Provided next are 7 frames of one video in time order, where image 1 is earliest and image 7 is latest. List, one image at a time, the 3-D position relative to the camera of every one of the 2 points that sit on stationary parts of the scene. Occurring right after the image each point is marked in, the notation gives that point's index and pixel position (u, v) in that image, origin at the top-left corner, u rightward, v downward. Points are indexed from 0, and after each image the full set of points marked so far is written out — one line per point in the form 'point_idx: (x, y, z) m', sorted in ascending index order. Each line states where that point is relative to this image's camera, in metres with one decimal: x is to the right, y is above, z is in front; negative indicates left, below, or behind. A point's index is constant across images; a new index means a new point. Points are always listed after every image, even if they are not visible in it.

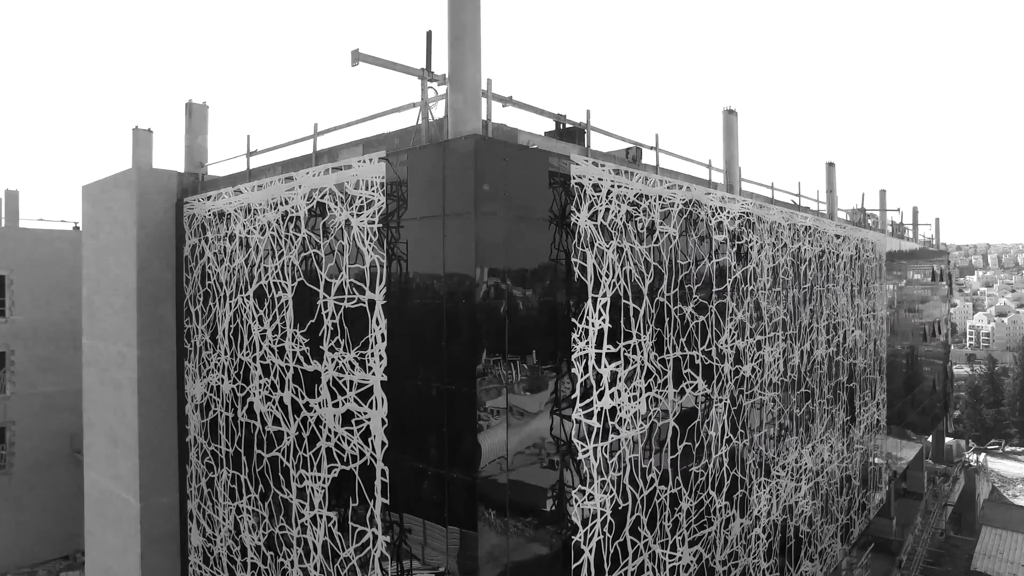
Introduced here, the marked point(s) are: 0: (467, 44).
0: (-0.5, +2.2, +5.5) m
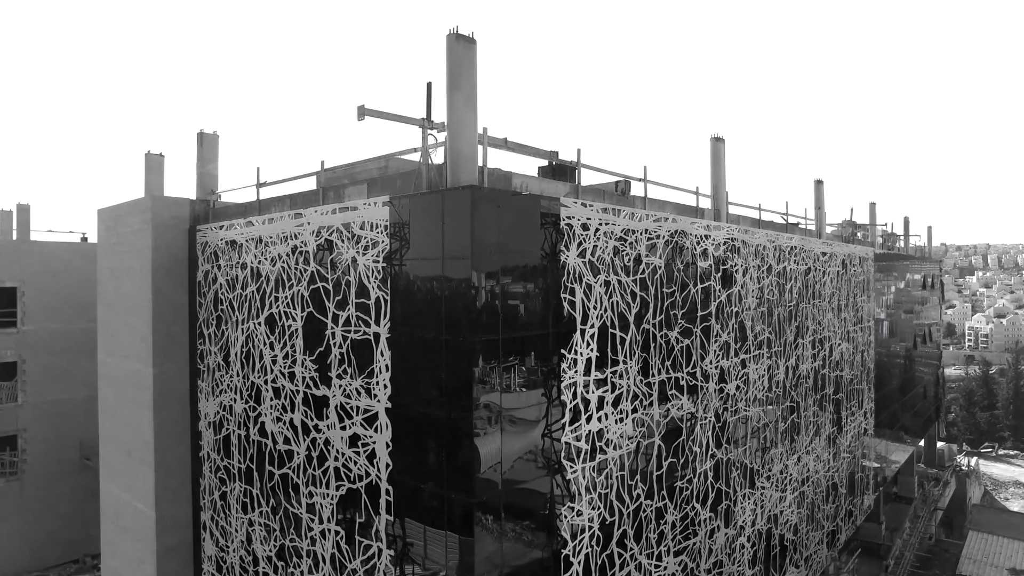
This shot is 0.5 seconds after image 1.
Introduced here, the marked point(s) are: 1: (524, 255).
0: (-0.5, +1.9, +6.0) m
1: (+0.2, +0.7, +6.1) m
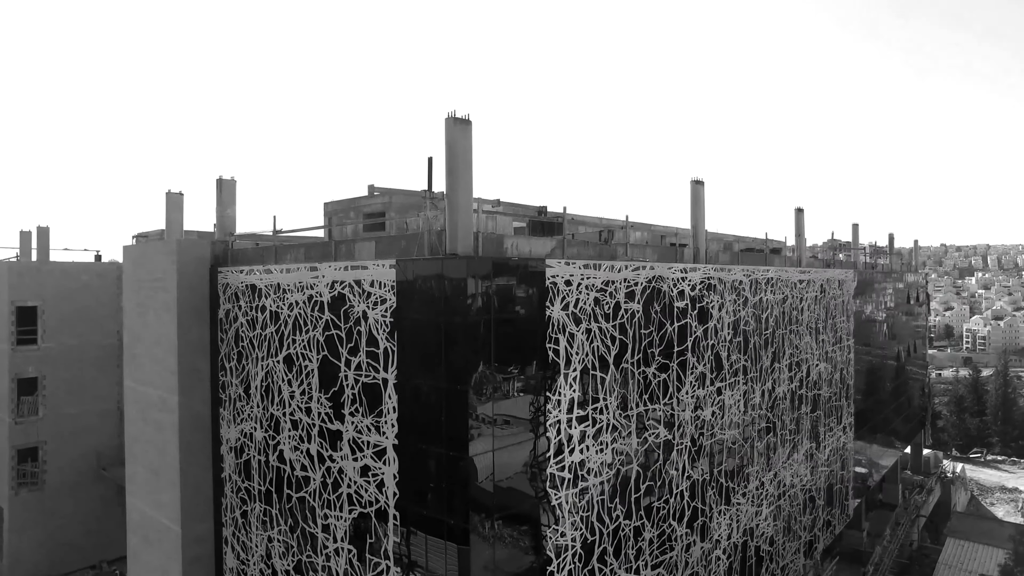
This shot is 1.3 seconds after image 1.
0: (-0.6, +1.2, +6.9) m
1: (+0.1, +0.1, +7.0) m
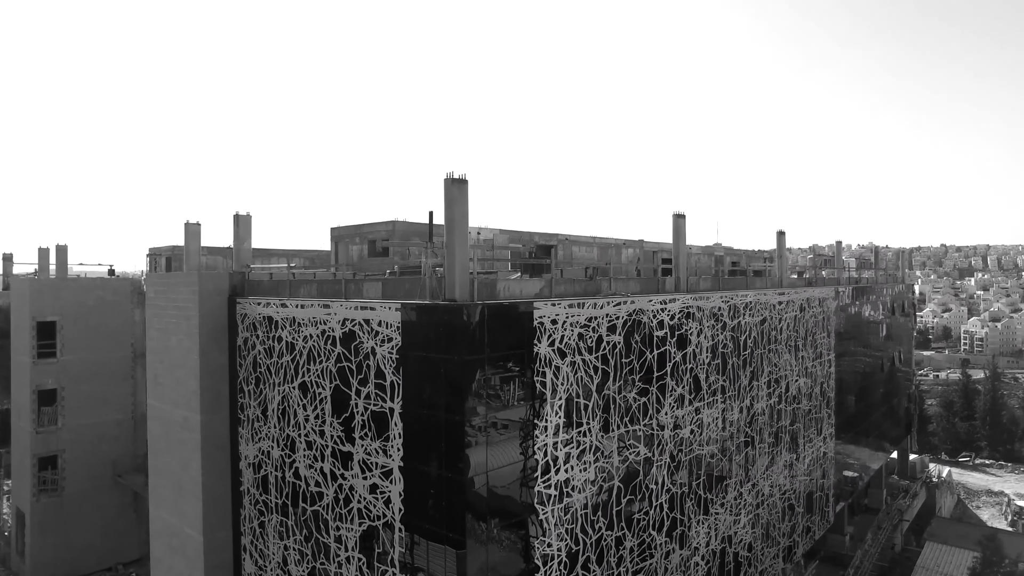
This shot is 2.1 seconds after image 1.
0: (-0.7, +0.7, +7.8) m
1: (0.0, -0.4, +7.9) m
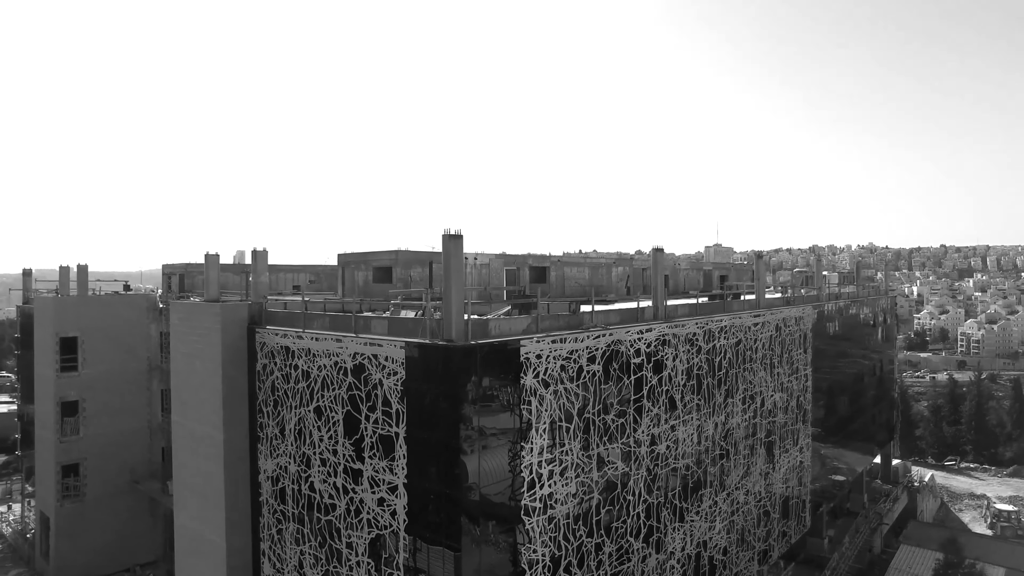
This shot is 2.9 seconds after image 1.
0: (-0.9, +0.1, +9.0) m
1: (-0.2, -1.0, +9.1) m
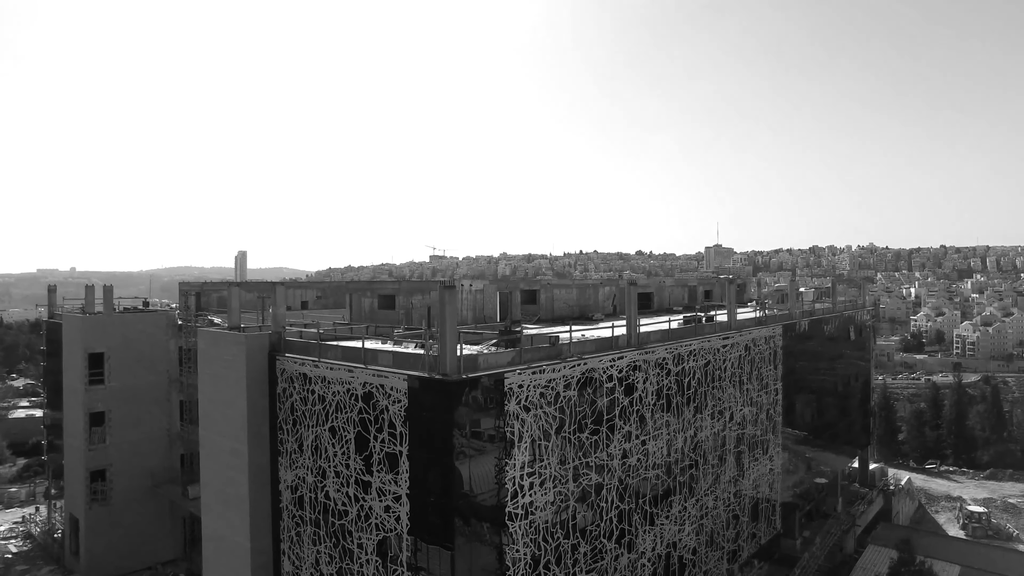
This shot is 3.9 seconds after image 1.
0: (-1.2, -0.7, +10.7) m
1: (-0.4, -1.8, +10.8) m
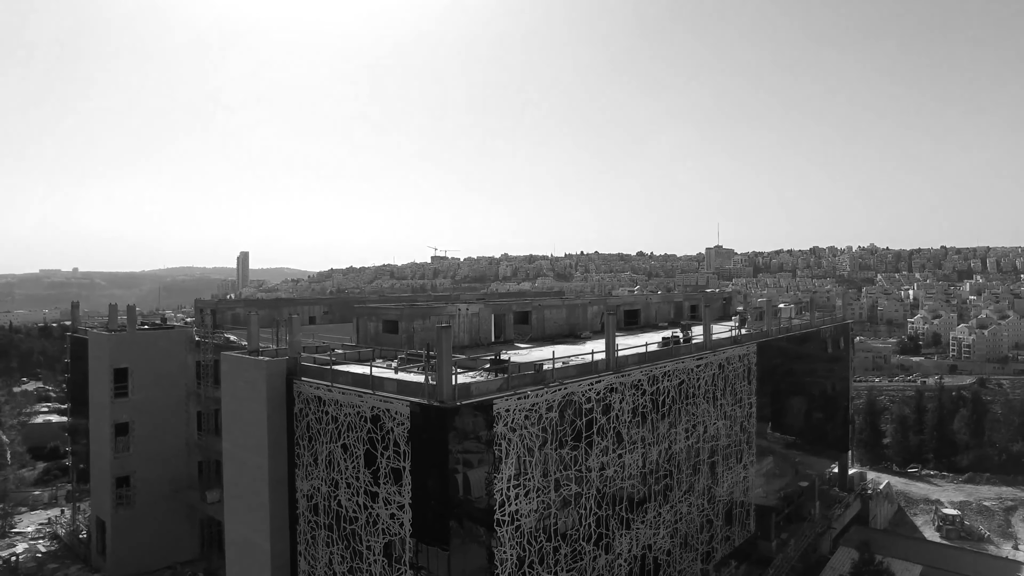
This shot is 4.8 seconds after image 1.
0: (-1.4, -1.5, +12.5) m
1: (-0.7, -2.6, +12.6) m
